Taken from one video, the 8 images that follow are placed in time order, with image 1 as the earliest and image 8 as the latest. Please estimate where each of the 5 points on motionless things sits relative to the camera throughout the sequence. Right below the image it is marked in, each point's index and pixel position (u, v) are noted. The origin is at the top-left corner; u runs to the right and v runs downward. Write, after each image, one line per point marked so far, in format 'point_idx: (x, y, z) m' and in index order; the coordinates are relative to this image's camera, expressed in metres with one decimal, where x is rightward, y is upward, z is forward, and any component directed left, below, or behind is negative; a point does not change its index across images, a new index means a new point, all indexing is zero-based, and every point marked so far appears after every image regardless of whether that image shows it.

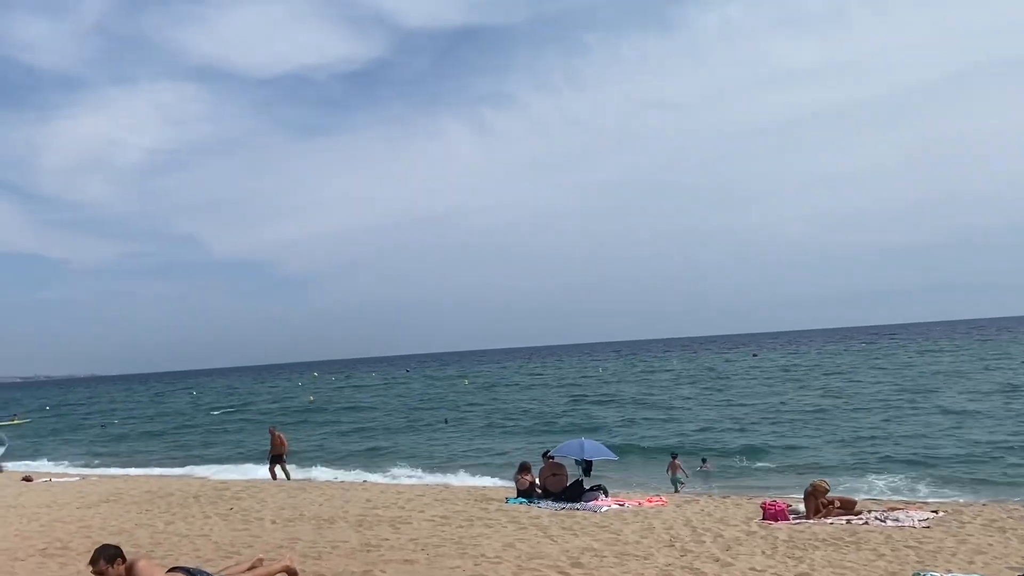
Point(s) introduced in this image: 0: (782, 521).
0: (+2.9, -2.5, +10.1) m
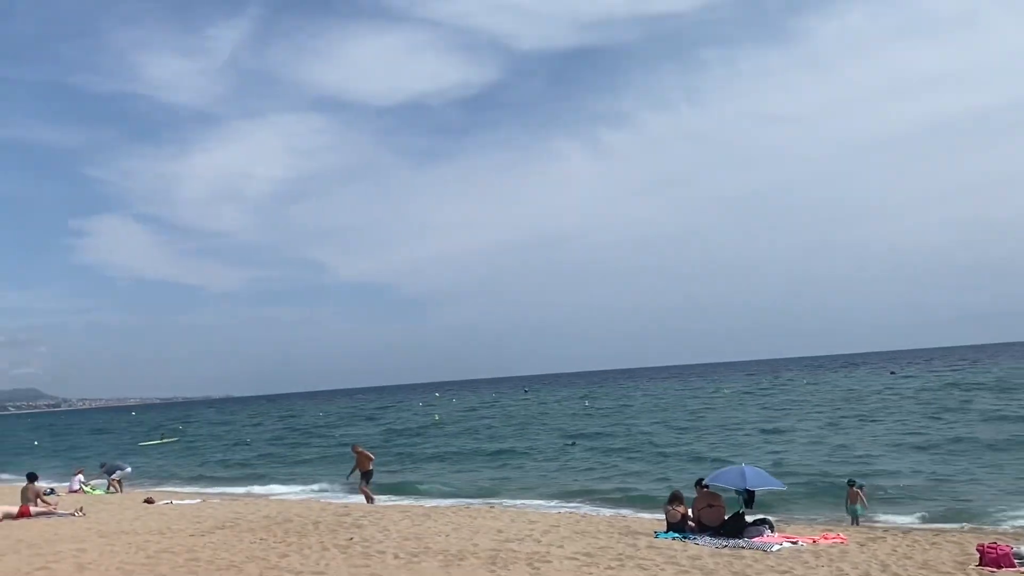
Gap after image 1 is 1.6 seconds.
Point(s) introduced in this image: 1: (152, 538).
0: (+4.3, -2.4, +8.3) m
1: (-4.3, -3.0, +11.5) m
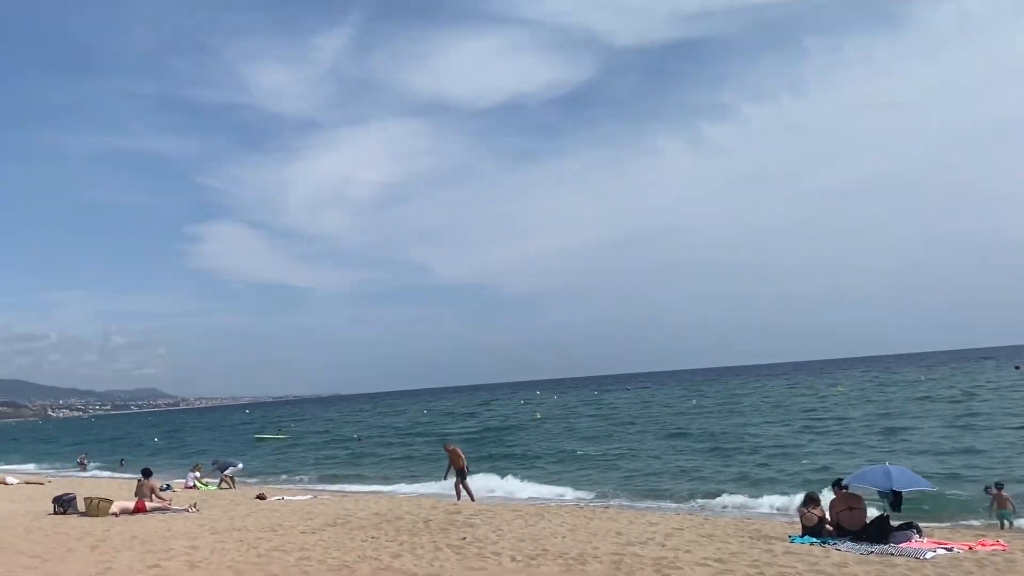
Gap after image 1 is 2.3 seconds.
0: (+5.3, -2.2, +7.2) m
1: (-2.9, -2.9, +11.3) m
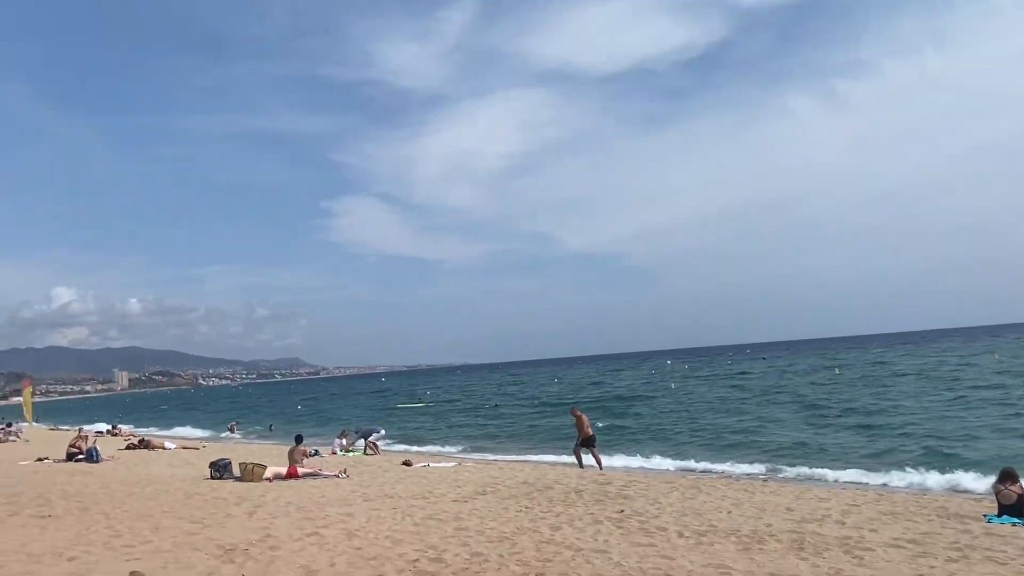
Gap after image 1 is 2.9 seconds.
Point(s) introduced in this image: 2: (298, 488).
0: (+6.5, -1.9, +5.9) m
1: (-1.1, -2.5, +11.1) m
2: (-2.9, -2.7, +13.1) m
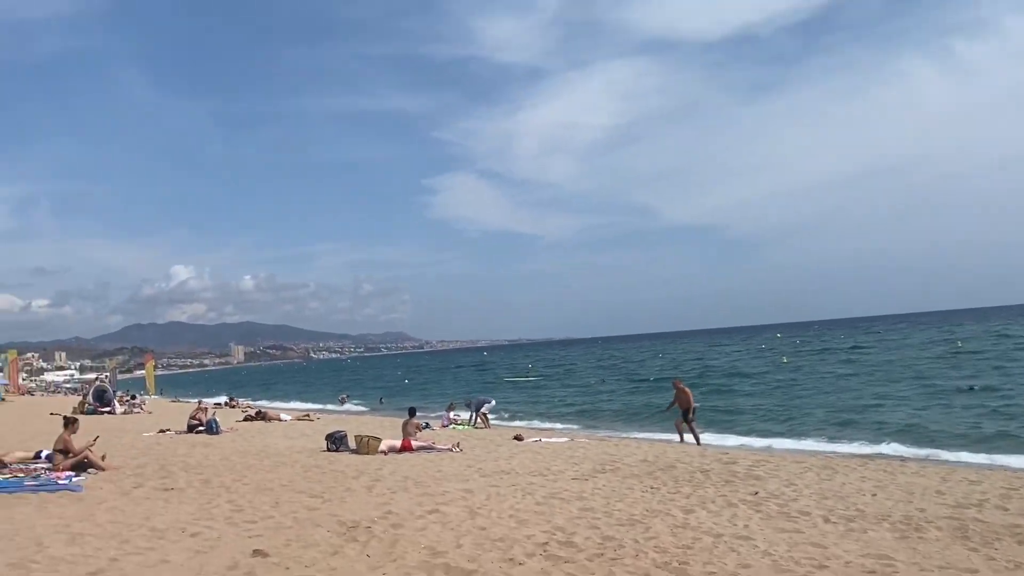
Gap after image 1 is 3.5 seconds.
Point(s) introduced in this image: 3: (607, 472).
0: (+7.3, -1.6, +4.8) m
1: (+0.3, -2.2, +10.7) m
2: (-1.3, -2.3, +12.9) m
3: (+1.2, -2.3, +11.7) m
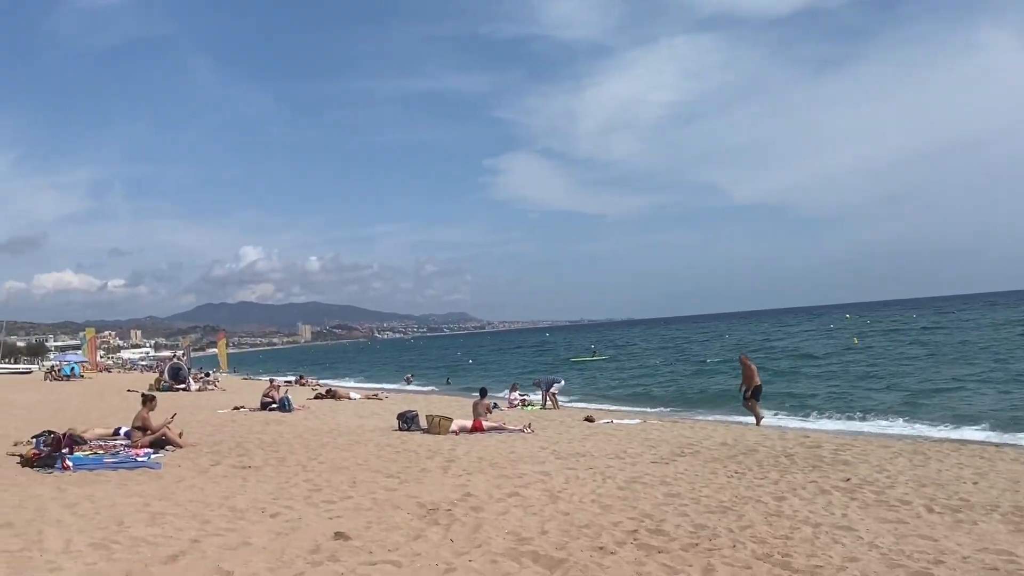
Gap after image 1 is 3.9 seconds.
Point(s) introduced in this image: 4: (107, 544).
0: (+7.7, -1.5, +4.0) m
1: (+1.1, -1.9, +10.4) m
2: (-0.3, -2.1, +12.7) m
3: (+2.1, -2.0, +11.4) m
4: (-2.5, -1.6, +5.9) m
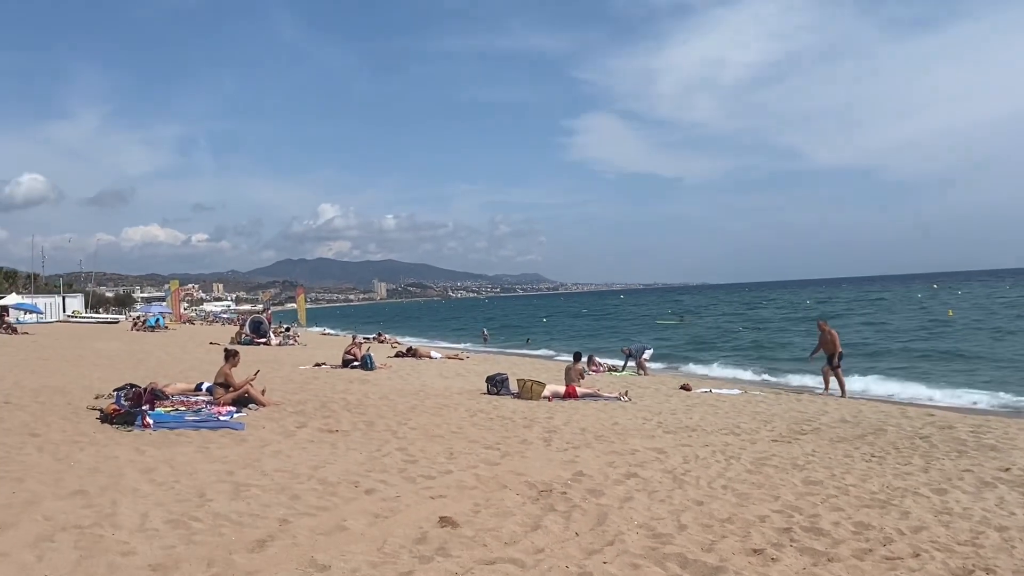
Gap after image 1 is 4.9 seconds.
0: (+8.3, -1.5, +2.5) m
1: (+2.2, -1.5, +9.5) m
2: (+0.9, -1.5, +11.9) m
3: (+3.2, -1.6, +10.3) m
4: (-1.8, -1.3, +5.2) m
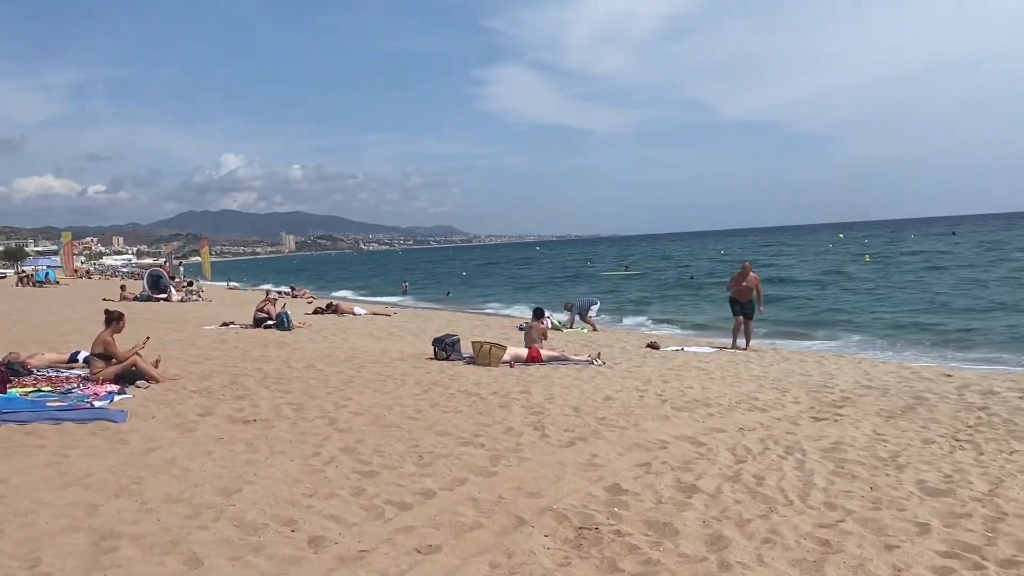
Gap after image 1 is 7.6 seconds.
0: (+8.7, -1.3, +1.1) m
1: (+2.0, -1.0, +7.4) m
2: (+0.5, -0.9, +9.7) m
3: (+2.9, -1.0, +8.4) m
4: (-1.6, -1.0, +2.8) m
